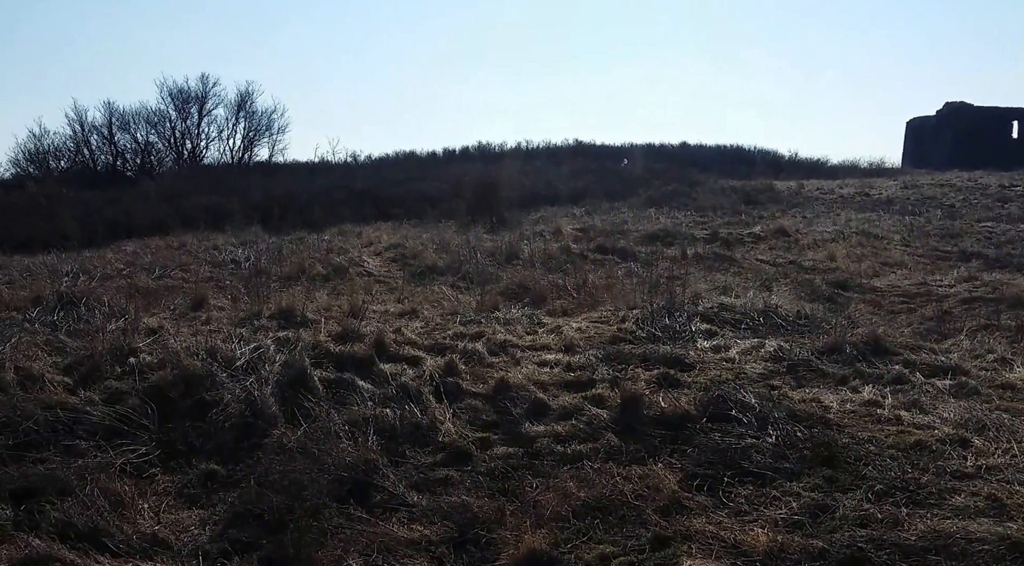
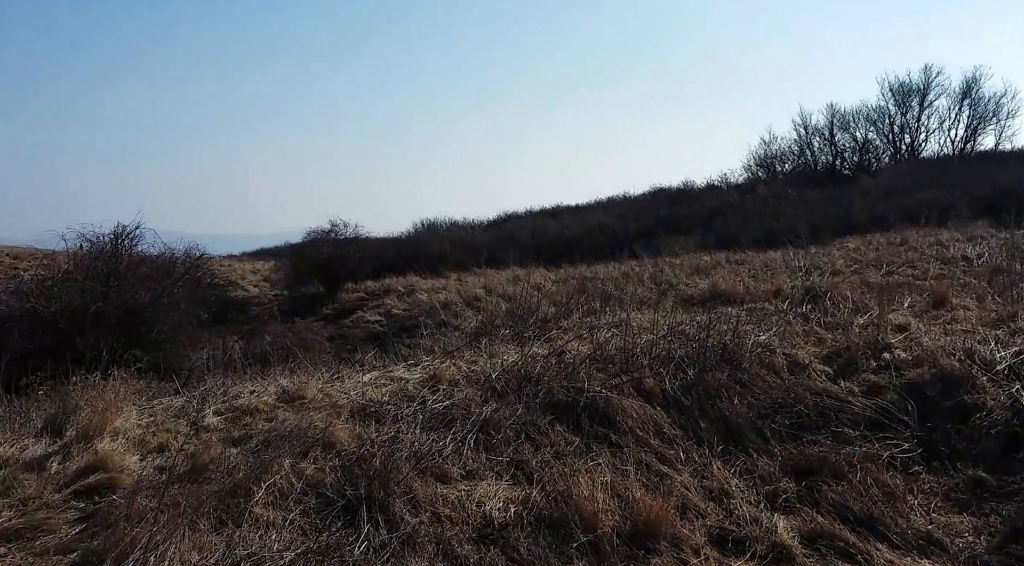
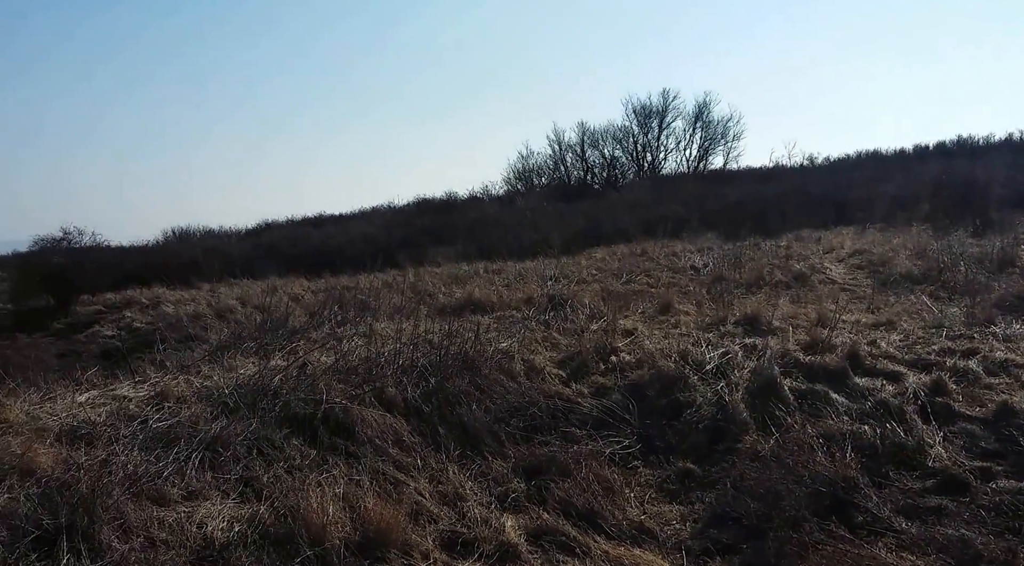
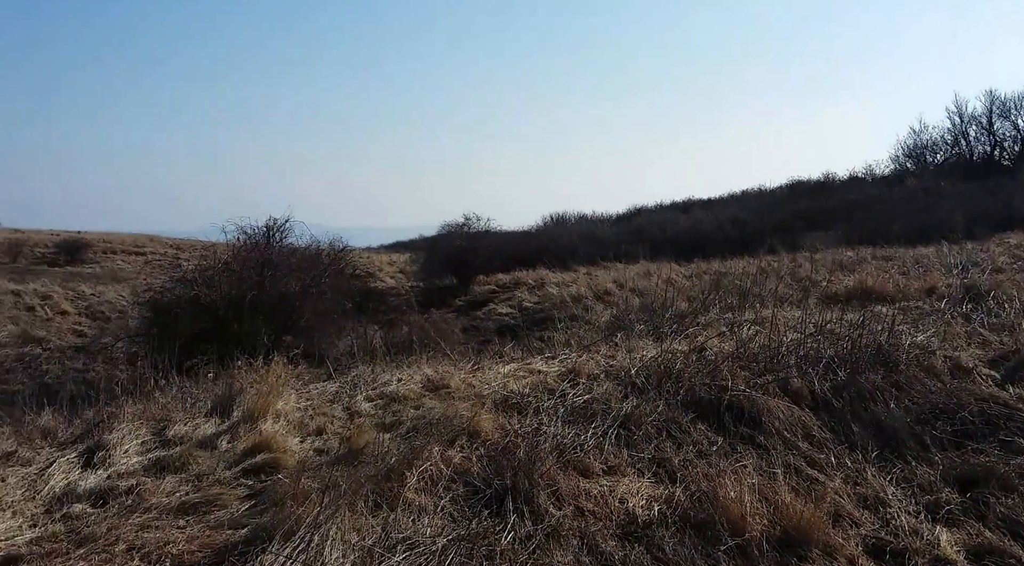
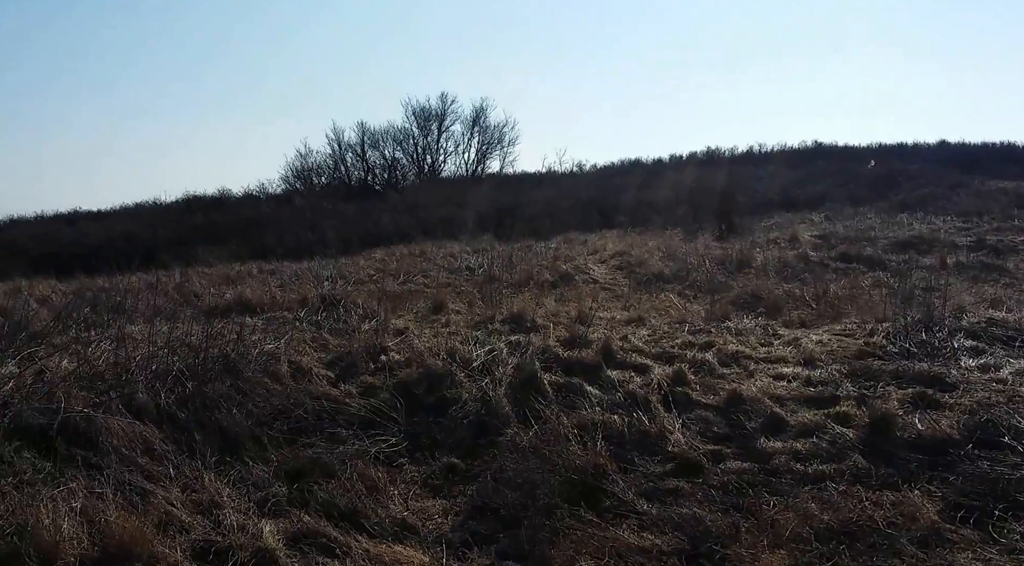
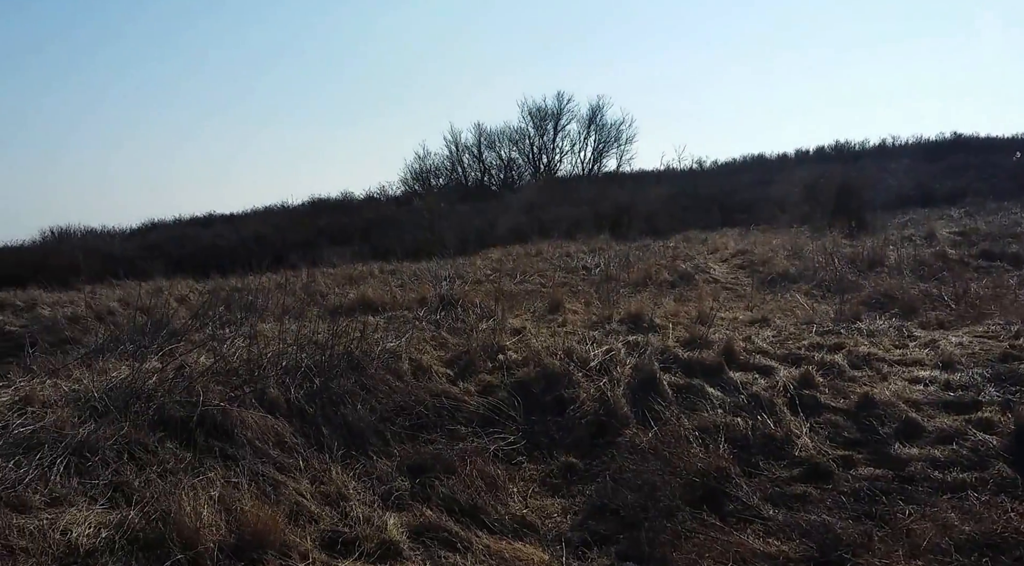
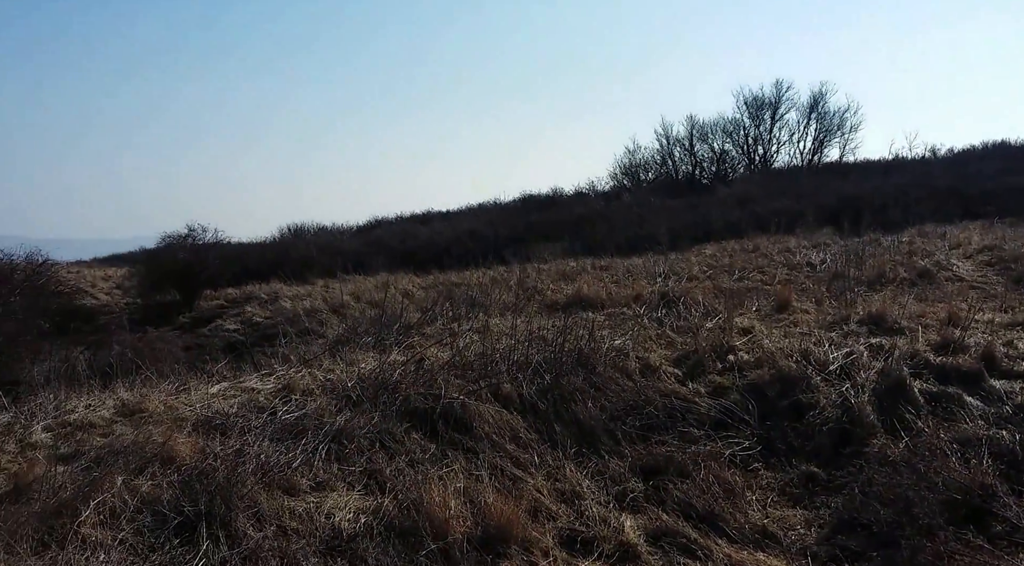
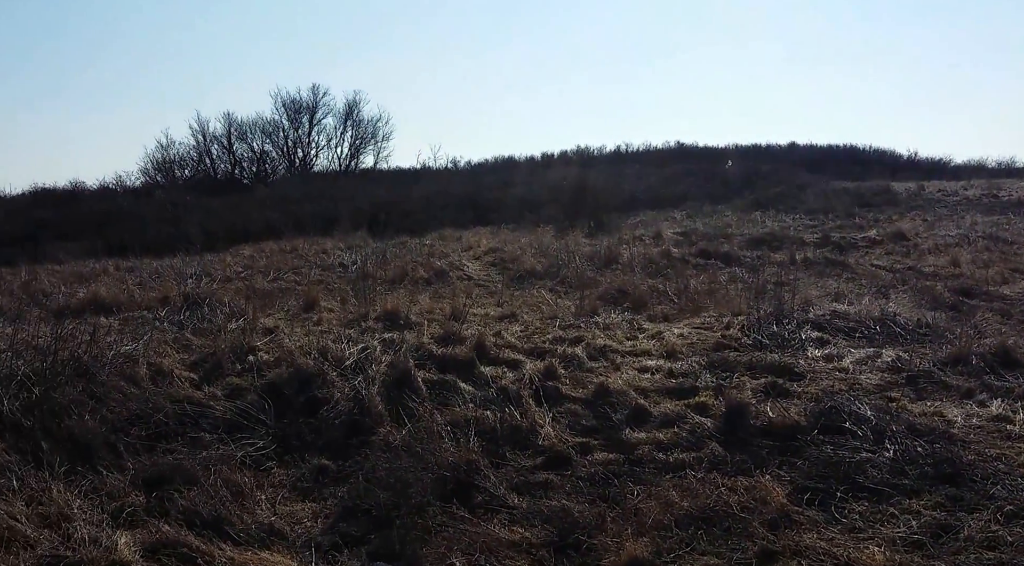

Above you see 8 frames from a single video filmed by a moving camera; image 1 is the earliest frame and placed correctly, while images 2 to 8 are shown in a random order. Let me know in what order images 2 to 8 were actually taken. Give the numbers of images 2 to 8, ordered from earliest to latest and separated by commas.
8, 5, 6, 3, 7, 2, 4
